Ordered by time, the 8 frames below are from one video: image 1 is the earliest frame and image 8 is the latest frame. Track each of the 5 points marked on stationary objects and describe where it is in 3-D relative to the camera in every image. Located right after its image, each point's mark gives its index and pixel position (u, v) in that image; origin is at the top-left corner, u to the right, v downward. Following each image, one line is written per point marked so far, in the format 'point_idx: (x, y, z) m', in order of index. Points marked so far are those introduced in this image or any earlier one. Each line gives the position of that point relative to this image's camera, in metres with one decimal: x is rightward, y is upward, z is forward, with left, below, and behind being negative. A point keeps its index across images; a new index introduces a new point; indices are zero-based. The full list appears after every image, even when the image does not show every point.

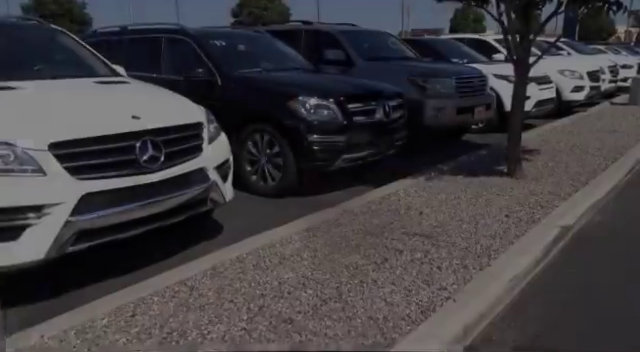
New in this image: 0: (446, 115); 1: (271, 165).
0: (+1.8, +0.9, +7.8) m
1: (-0.5, +0.1, +5.7) m
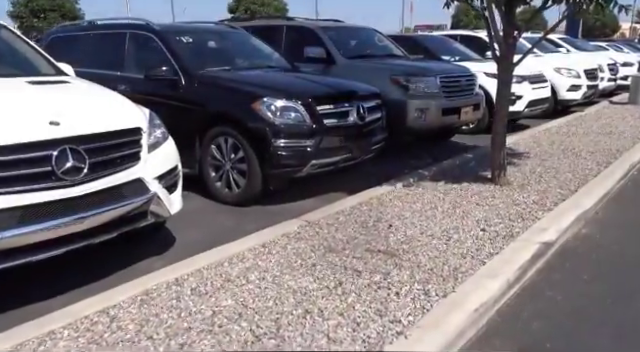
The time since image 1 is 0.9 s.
0: (+1.5, +0.8, +7.4) m
1: (-0.8, 0.0, +5.4) m
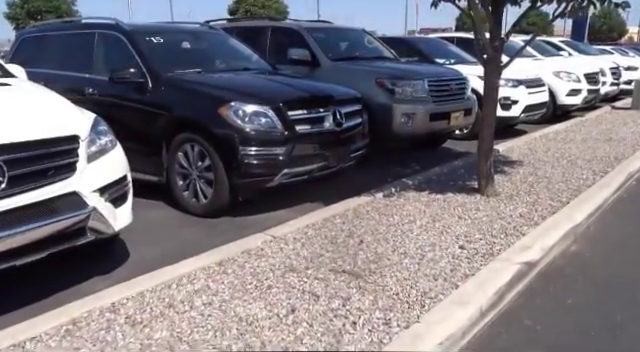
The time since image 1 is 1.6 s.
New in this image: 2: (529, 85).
0: (+1.2, +0.7, +7.1) m
1: (-1.1, 0.0, +5.0) m
2: (+3.8, +1.6, +10.1) m
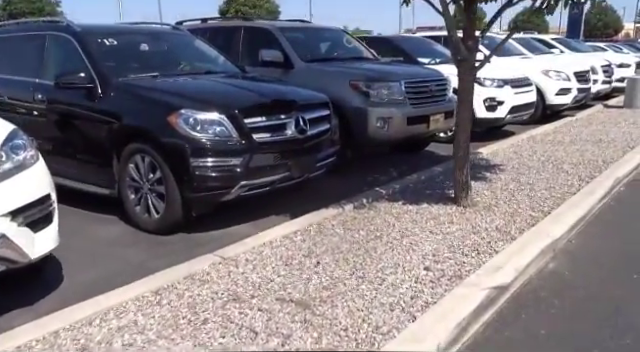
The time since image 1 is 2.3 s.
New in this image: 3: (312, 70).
0: (+0.9, +0.6, +6.7) m
1: (-1.4, -0.2, +4.6) m
2: (+3.4, +1.6, +9.8) m
3: (-0.1, +1.4, +7.2) m
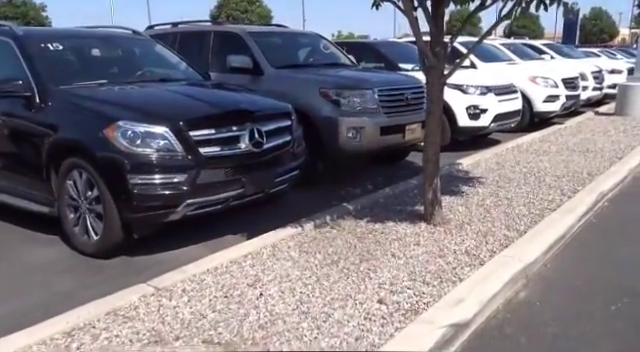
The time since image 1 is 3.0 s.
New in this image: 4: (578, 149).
0: (+0.5, +0.4, +6.3) m
1: (-1.7, -0.3, +4.2) m
2: (+3.0, +1.4, +9.4) m
3: (-0.5, +1.2, +6.8) m
4: (+4.2, +0.4, +9.0) m
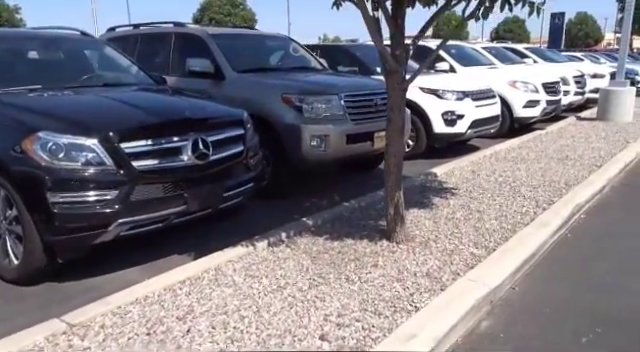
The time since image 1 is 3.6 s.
0: (+0.1, +0.3, +6.0) m
1: (-2.1, -0.4, +3.8) m
2: (+2.6, +1.3, +9.1) m
3: (-0.9, +1.1, +6.4) m
4: (+3.7, +0.3, +8.7) m
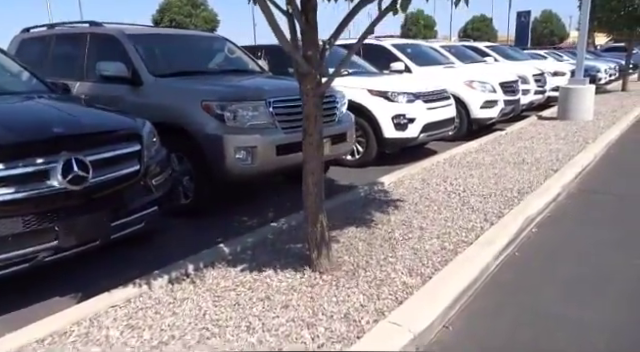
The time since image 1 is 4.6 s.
0: (-0.6, +0.2, +5.3) m
1: (-2.7, -0.6, +3.1) m
2: (+1.7, +1.2, +8.6) m
3: (-1.6, +0.9, +5.7) m
4: (+2.9, +0.2, +8.3) m
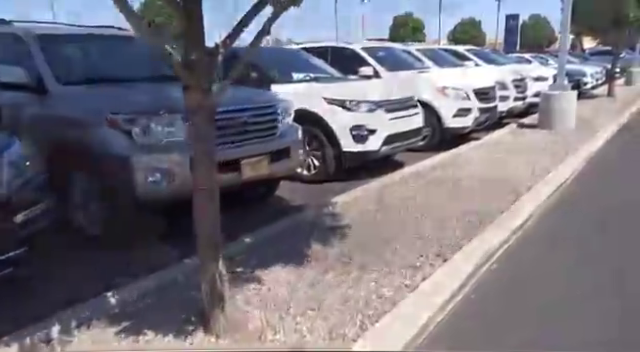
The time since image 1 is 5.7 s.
0: (-1.2, 0.0, +4.5) m
1: (-3.2, -0.8, +2.2) m
2: (+1.0, +0.9, +7.8) m
3: (-2.2, +0.7, +4.9) m
4: (+2.3, 0.0, +7.5) m
